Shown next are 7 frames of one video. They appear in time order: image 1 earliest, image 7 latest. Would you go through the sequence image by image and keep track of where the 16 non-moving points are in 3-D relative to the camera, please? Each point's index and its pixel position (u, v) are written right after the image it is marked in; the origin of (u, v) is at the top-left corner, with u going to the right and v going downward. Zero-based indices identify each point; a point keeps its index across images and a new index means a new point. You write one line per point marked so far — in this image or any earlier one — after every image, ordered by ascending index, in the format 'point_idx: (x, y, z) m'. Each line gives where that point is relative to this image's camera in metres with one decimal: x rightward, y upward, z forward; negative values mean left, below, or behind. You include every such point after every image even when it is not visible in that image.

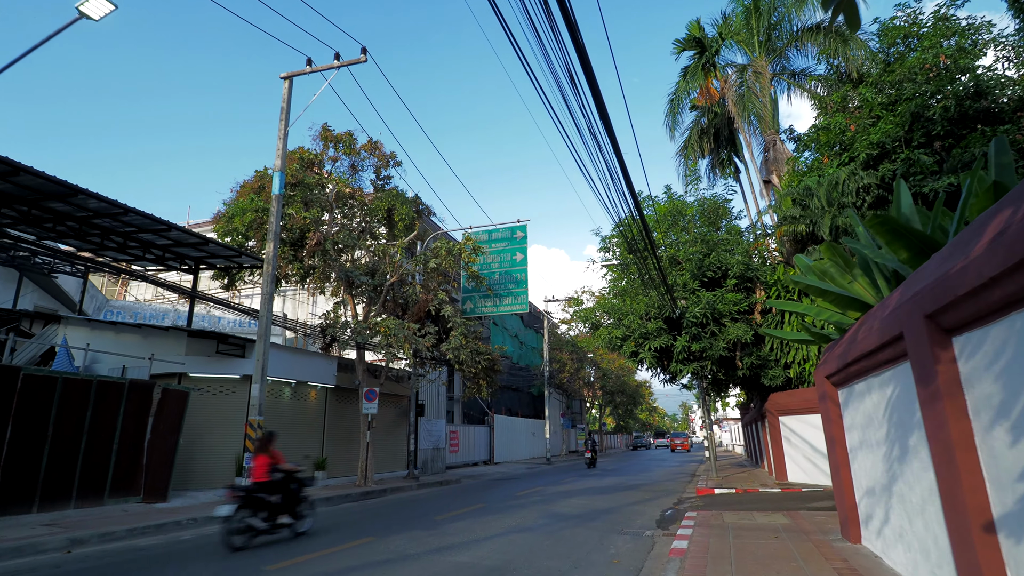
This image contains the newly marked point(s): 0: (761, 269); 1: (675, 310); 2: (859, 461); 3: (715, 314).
0: (+8.3, +0.7, +16.3) m
1: (+5.1, -0.6, +15.2) m
2: (+4.5, -2.2, +6.3) m
3: (+6.4, -0.7, +15.4) m
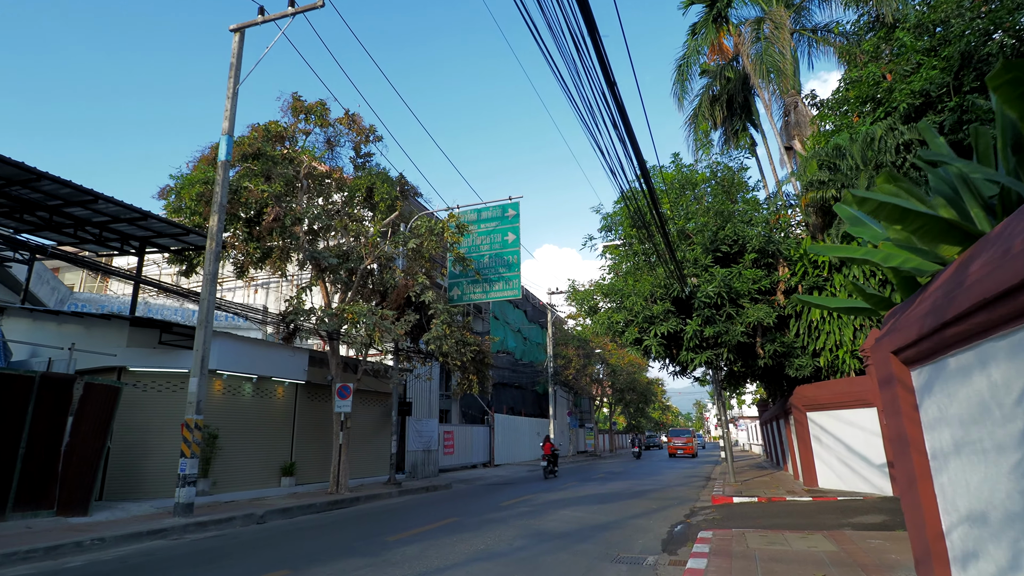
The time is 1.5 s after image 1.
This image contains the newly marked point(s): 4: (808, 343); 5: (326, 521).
0: (+7.9, +1.4, +14.2) m
1: (+4.6, 0.0, +13.2) m
2: (+3.9, -1.6, +4.3) m
3: (+6.0, -0.1, +13.3) m
4: (+8.4, -1.5, +13.9) m
5: (-4.4, -5.5, +11.5) m
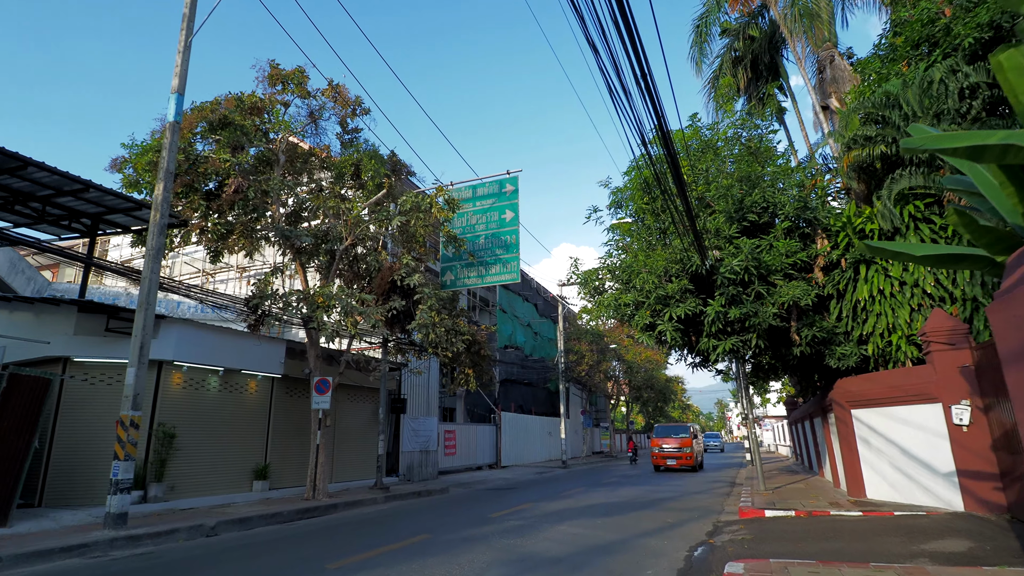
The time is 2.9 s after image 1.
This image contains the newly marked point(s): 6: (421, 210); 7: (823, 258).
0: (+7.7, +2.0, +12.1) m
1: (+4.4, +0.6, +11.2) m
2: (+3.4, -1.1, +2.4) m
3: (+5.8, +0.5, +11.4) m
4: (+8.2, -0.9, +11.8) m
5: (-4.6, -5.0, +9.9) m
6: (-2.9, +2.5, +15.3) m
7: (+7.7, +0.8, +12.1) m
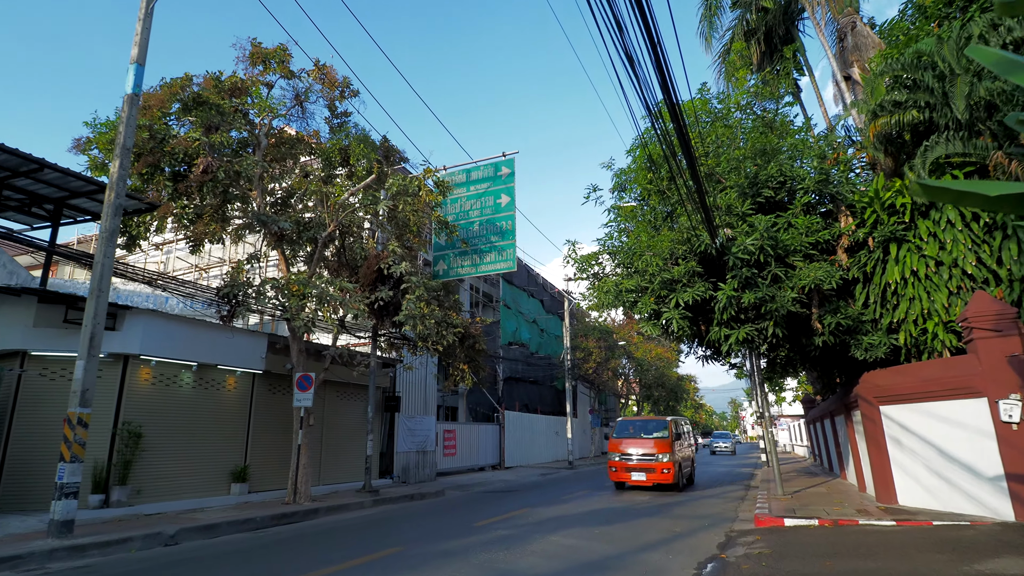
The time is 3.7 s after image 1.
0: (+7.5, +2.3, +11.0) m
1: (+4.2, +1.0, +10.1) m
2: (+2.9, -0.7, +1.3) m
3: (+5.5, +0.8, +10.2) m
4: (+8.0, -0.6, +10.6) m
5: (-4.8, -4.7, +9.0) m
6: (-3.0, +2.8, +14.4) m
7: (+7.5, +1.1, +10.9) m
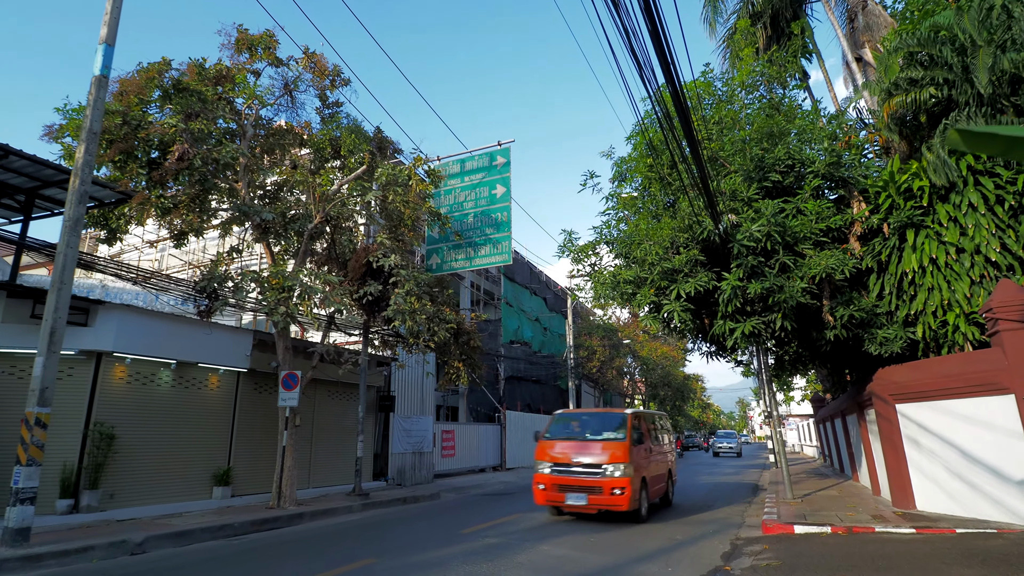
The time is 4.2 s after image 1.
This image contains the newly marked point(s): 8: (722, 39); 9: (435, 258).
0: (+7.3, +2.5, +10.3) m
1: (+4.0, +1.1, +9.5) m
2: (+2.6, -0.5, +0.7) m
3: (+5.3, +1.0, +9.5) m
4: (+7.8, -0.4, +9.9) m
5: (-5.0, -4.6, +8.4) m
6: (-3.2, +2.9, +13.8) m
7: (+7.3, +1.3, +10.2) m
8: (+6.7, +8.0, +15.6) m
9: (-2.3, +0.9, +14.4) m
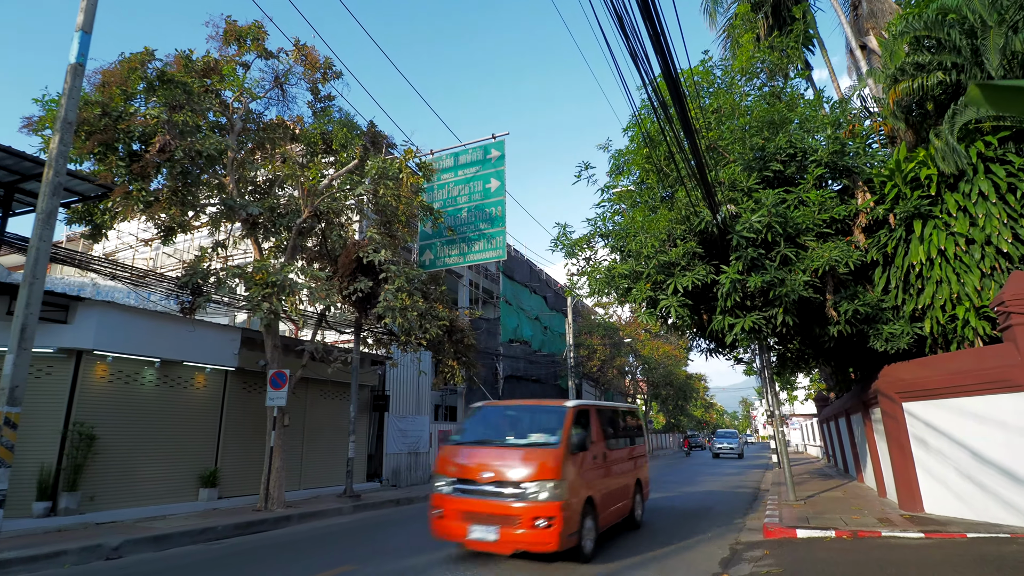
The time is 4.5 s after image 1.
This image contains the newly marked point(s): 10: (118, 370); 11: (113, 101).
0: (+7.1, +2.7, +9.9) m
1: (+3.8, +1.3, +9.1) m
2: (+2.4, -0.4, +0.3) m
3: (+5.1, +1.1, +9.2) m
4: (+7.6, -0.2, +9.5) m
5: (-5.2, -4.5, +8.1) m
6: (-3.4, +3.0, +13.5) m
7: (+7.1, +1.5, +9.8) m
8: (+6.6, +8.1, +15.2) m
9: (-2.5, +1.0, +14.1) m
10: (-8.8, -1.8, +10.9) m
11: (-8.8, +4.1, +10.7) m
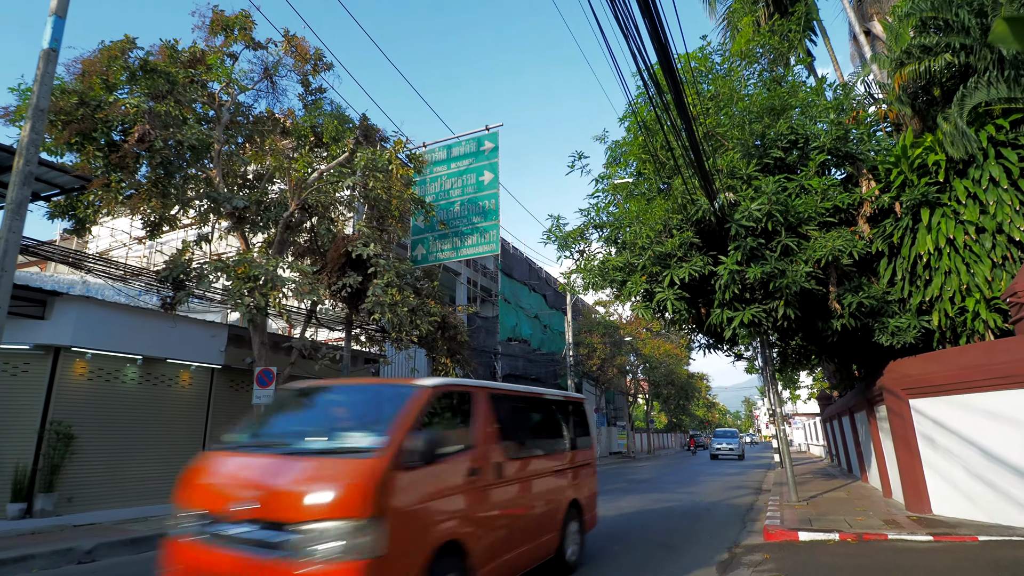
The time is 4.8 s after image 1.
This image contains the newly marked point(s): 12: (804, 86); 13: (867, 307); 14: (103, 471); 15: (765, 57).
0: (+6.9, +2.8, +9.5) m
1: (+3.6, +1.4, +8.8) m
2: (+2.2, -0.3, 0.0) m
3: (+5.0, +1.3, +8.8) m
4: (+7.4, -0.1, +9.1) m
5: (-5.4, -4.4, +7.8) m
6: (-3.5, +3.1, +13.2) m
7: (+6.9, +1.6, +9.4) m
8: (+6.4, +8.3, +14.8) m
9: (-2.7, +1.1, +13.8) m
10: (-9.0, -1.7, +10.5) m
11: (-9.0, +4.2, +10.4) m
12: (+6.3, +4.3, +10.5) m
13: (+6.8, -0.4, +9.3) m
14: (-8.7, -3.9, +10.4) m
15: (+5.7, +5.2, +11.0) m
